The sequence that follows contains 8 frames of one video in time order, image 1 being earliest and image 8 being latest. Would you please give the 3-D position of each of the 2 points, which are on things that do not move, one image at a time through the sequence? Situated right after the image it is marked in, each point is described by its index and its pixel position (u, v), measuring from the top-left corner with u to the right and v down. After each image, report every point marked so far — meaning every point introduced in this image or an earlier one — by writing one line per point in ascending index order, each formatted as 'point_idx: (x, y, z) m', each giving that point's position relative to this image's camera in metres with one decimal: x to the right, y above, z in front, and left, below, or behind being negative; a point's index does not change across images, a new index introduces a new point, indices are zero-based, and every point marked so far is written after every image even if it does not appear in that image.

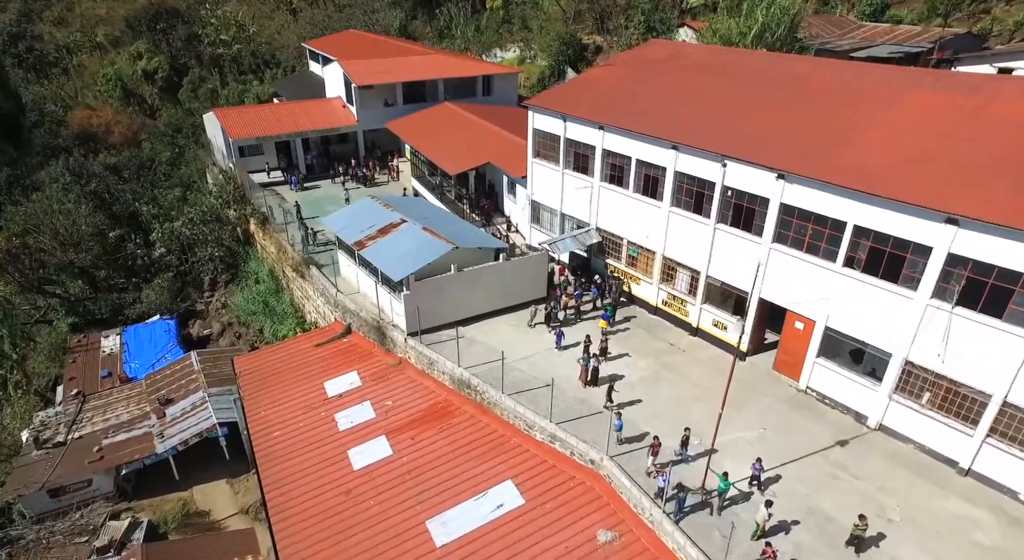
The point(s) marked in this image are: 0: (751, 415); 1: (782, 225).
0: (+7.4, -4.1, +19.3) m
1: (+8.4, +1.7, +19.3) m
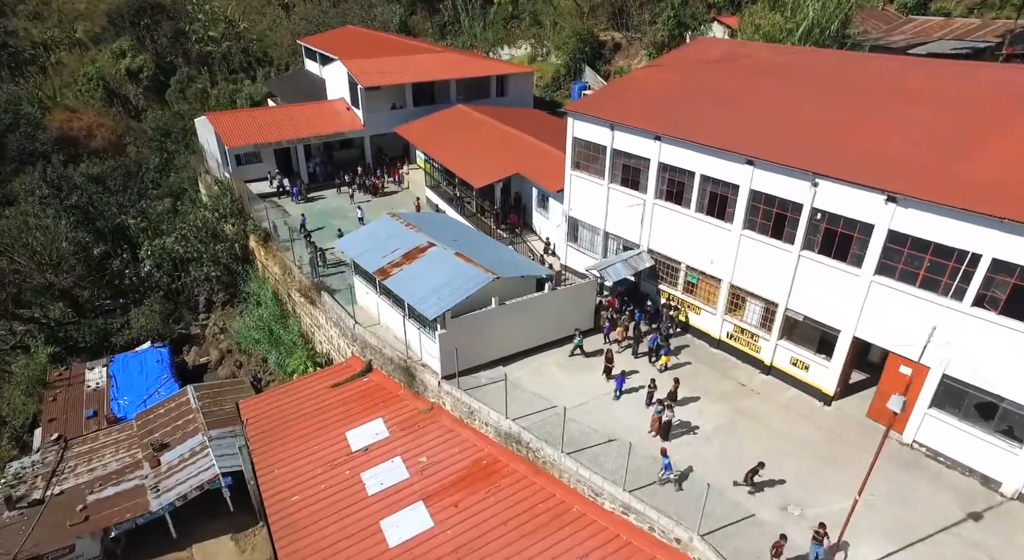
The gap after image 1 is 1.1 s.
0: (+9.1, -5.2, +16.5) m
1: (+10.0, +0.7, +16.6) m
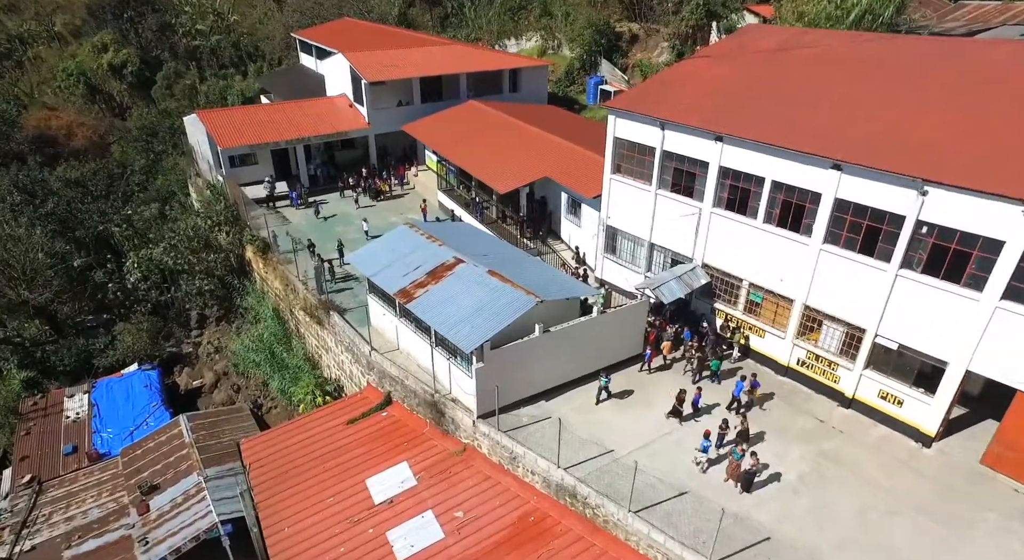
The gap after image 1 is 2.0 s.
0: (+10.4, -5.8, +14.0) m
1: (+11.4, +0.1, +14.0) m
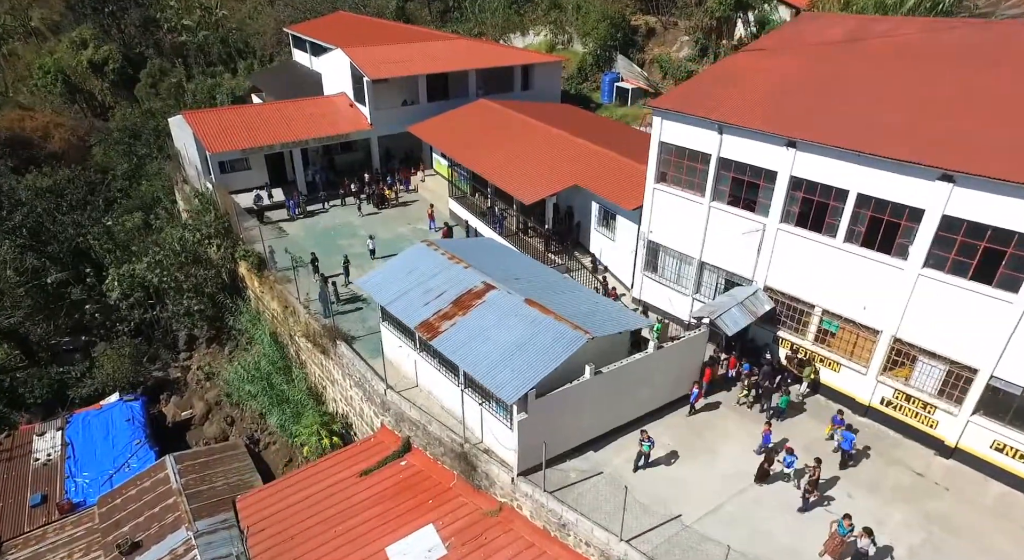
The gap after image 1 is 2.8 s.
0: (+11.6, -6.5, +11.5) m
1: (+12.5, -0.6, +11.5) m
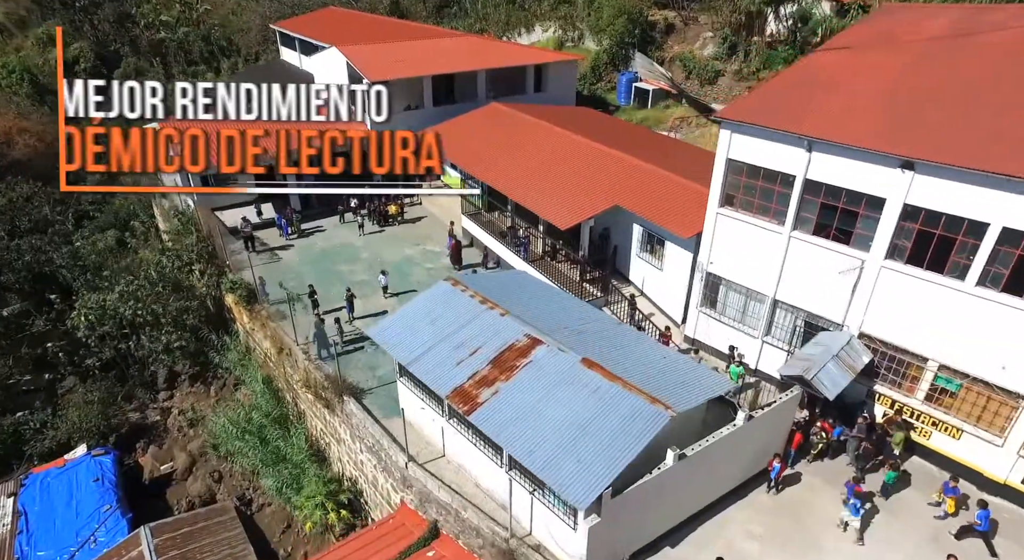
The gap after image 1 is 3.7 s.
0: (+12.9, -7.6, +8.7) m
1: (+13.7, -1.7, +8.7) m
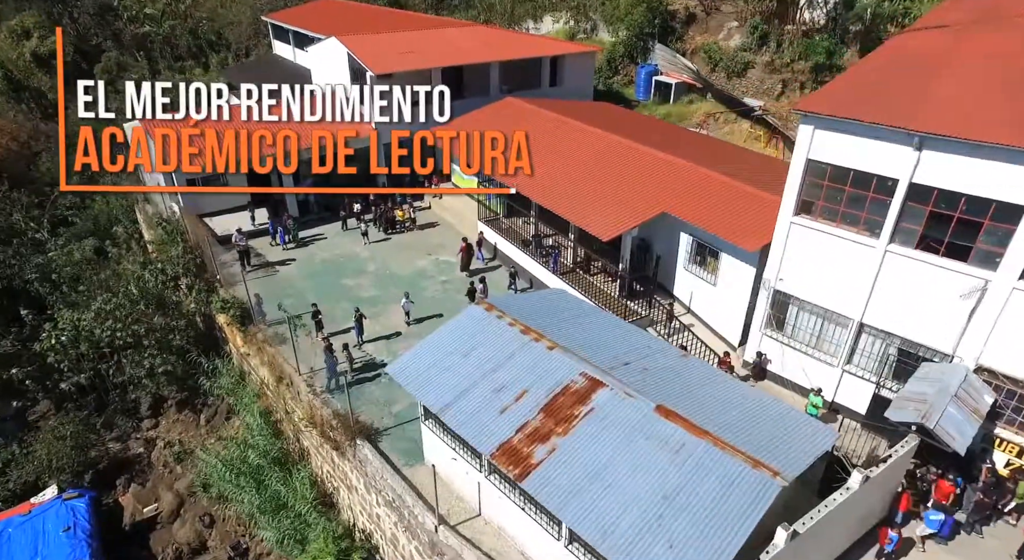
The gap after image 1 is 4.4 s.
0: (+14.0, -8.0, +6.4) m
1: (+14.8, -2.2, +6.4) m
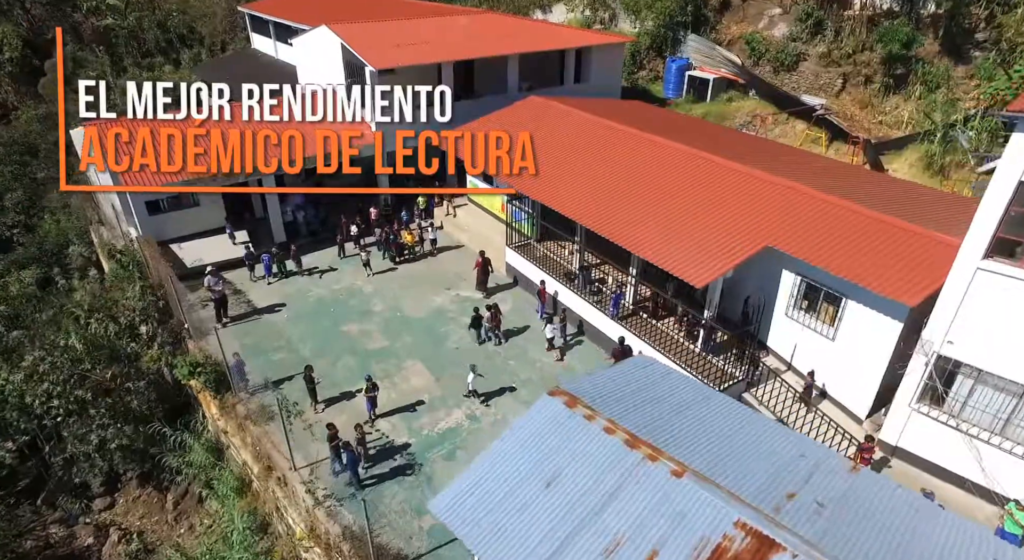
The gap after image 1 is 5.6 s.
0: (+15.6, -9.1, +2.7) m
1: (+16.4, -3.2, +2.7) m
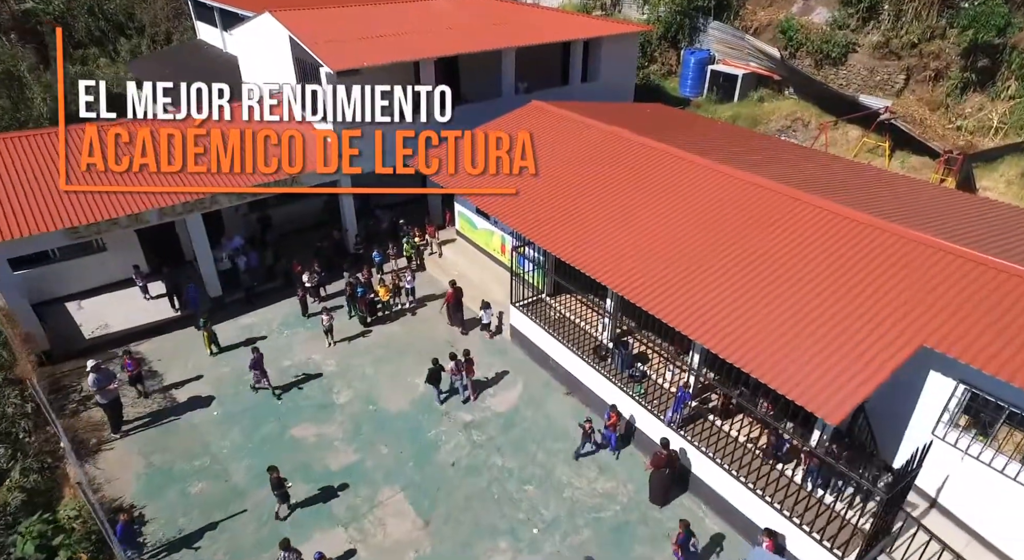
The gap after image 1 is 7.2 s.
0: (+16.5, -10.7, -1.3) m
1: (+17.2, -4.8, -1.4) m
